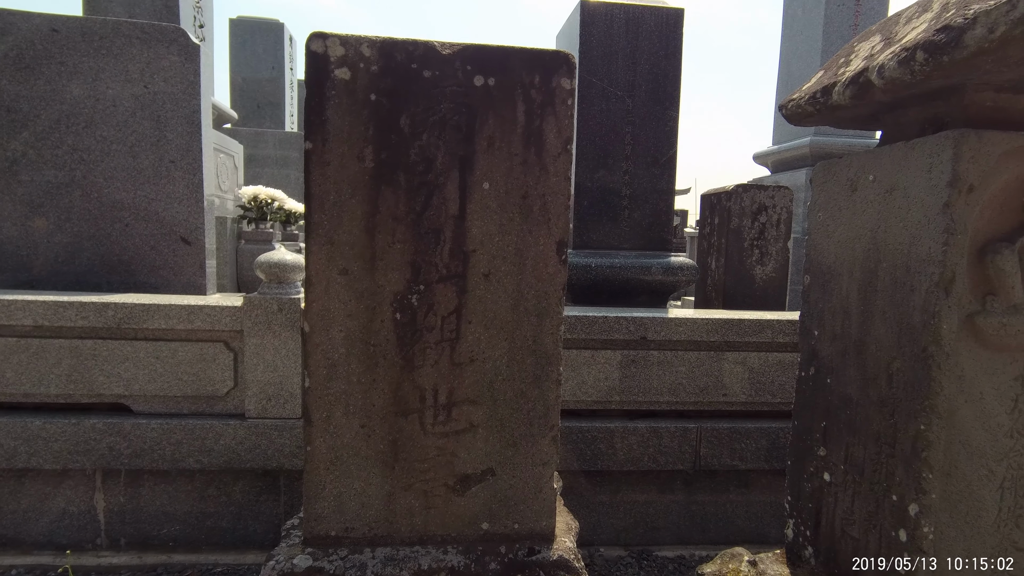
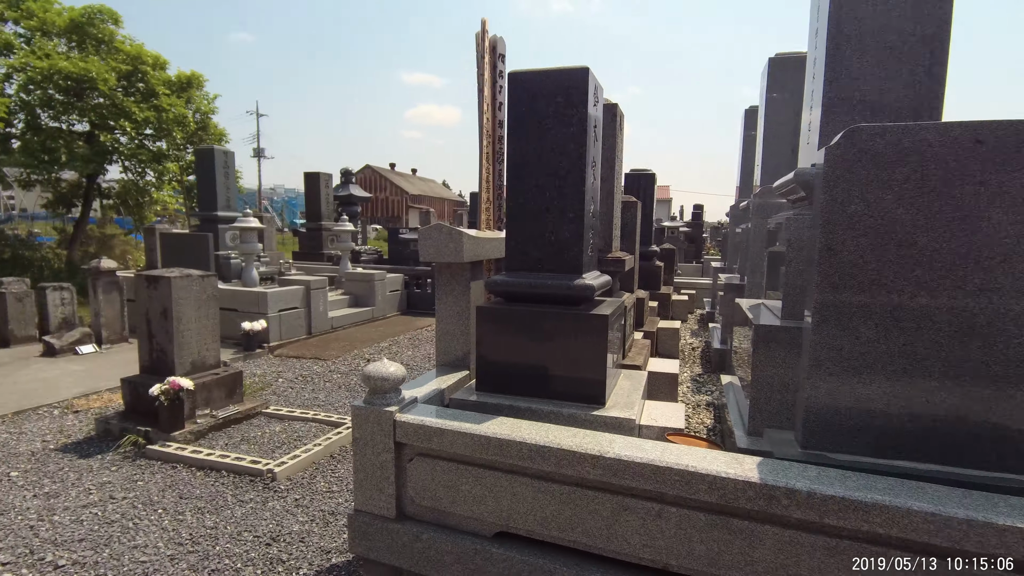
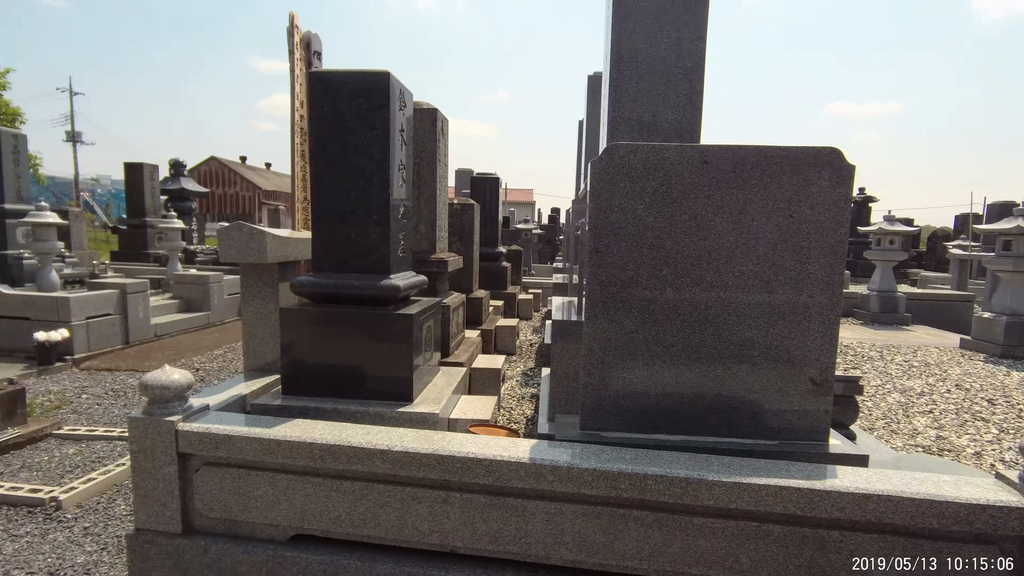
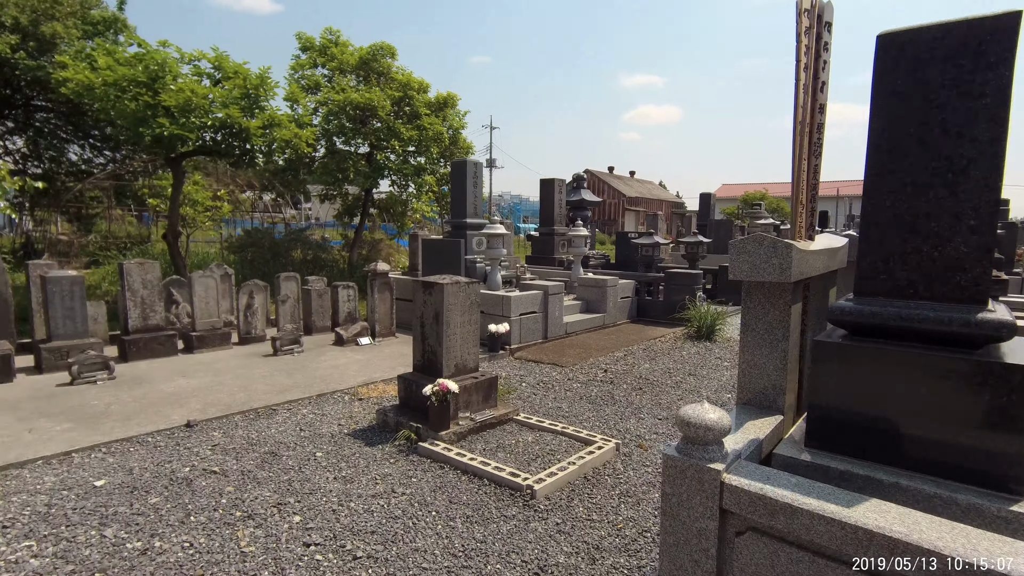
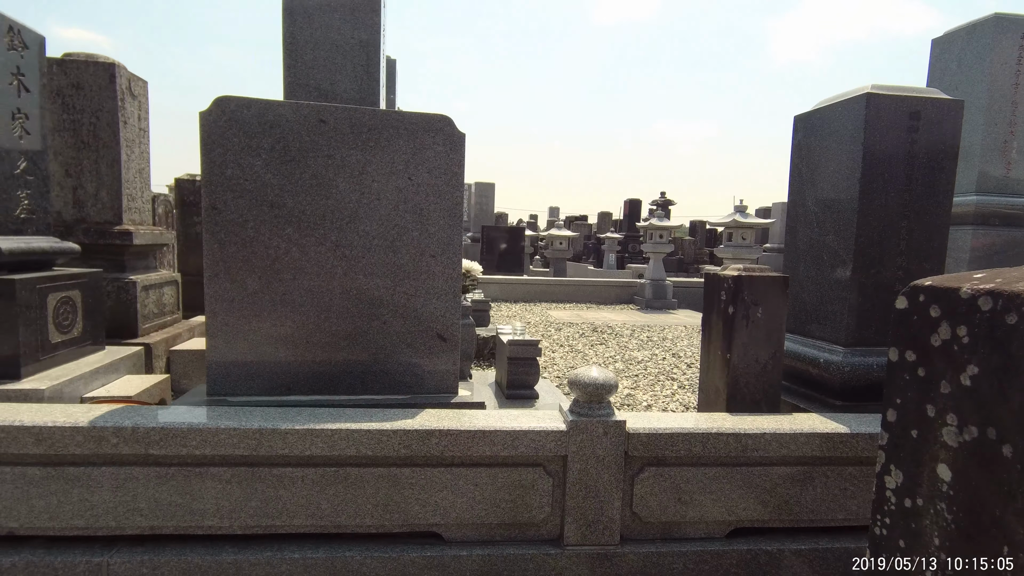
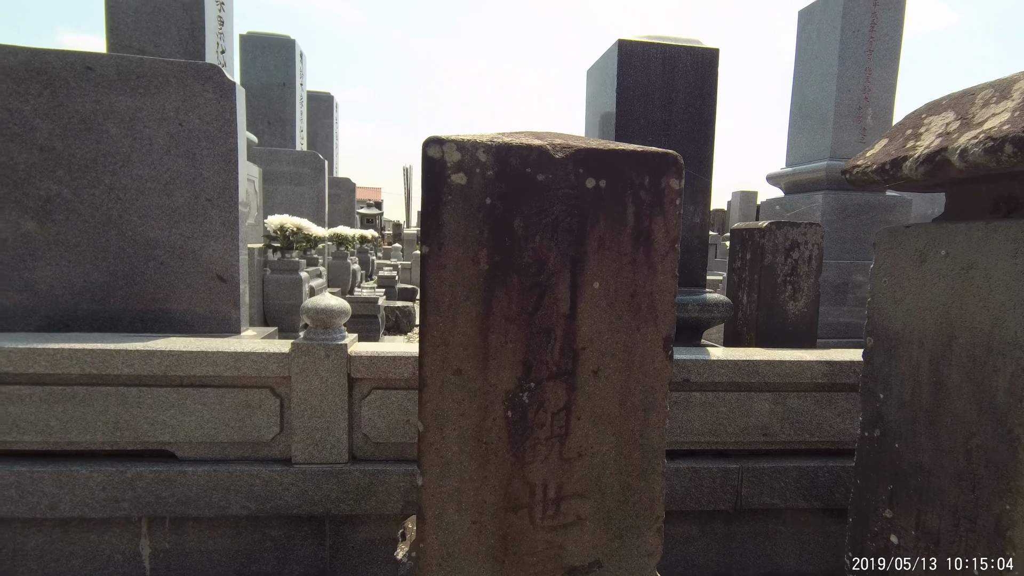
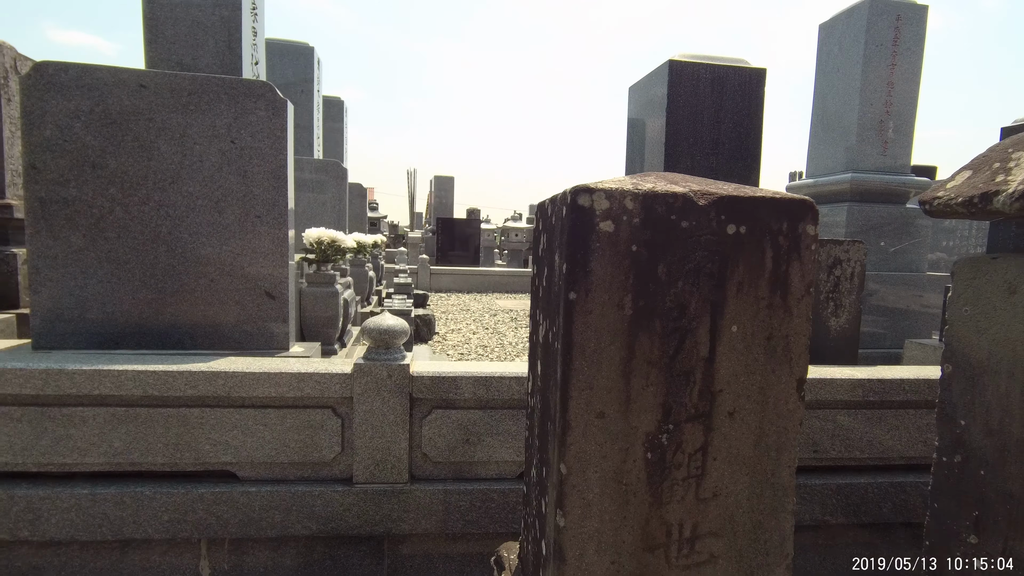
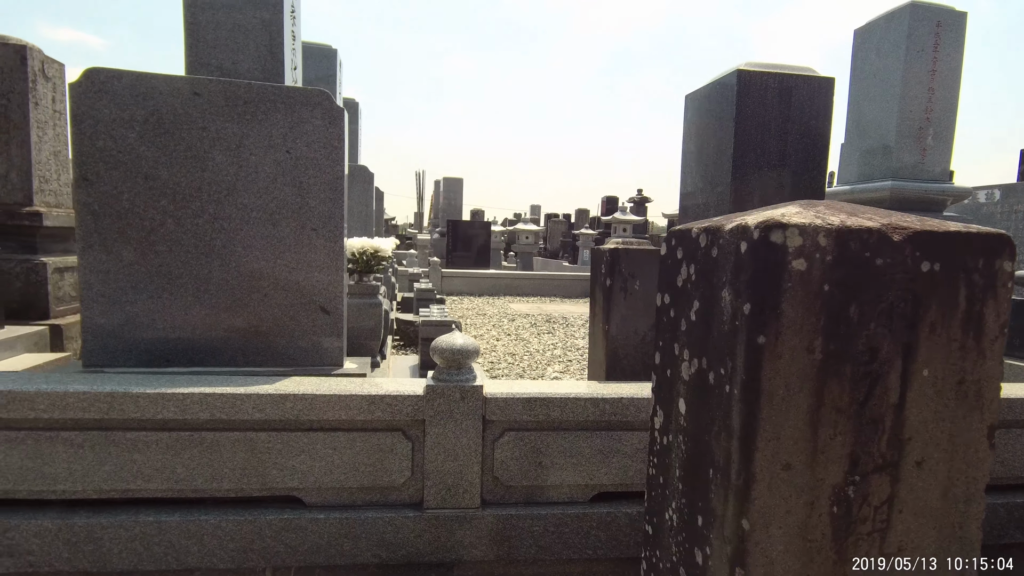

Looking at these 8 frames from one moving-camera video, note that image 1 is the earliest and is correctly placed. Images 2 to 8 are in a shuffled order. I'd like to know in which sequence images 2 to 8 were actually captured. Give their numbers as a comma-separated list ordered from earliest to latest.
6, 7, 8, 5, 3, 2, 4
